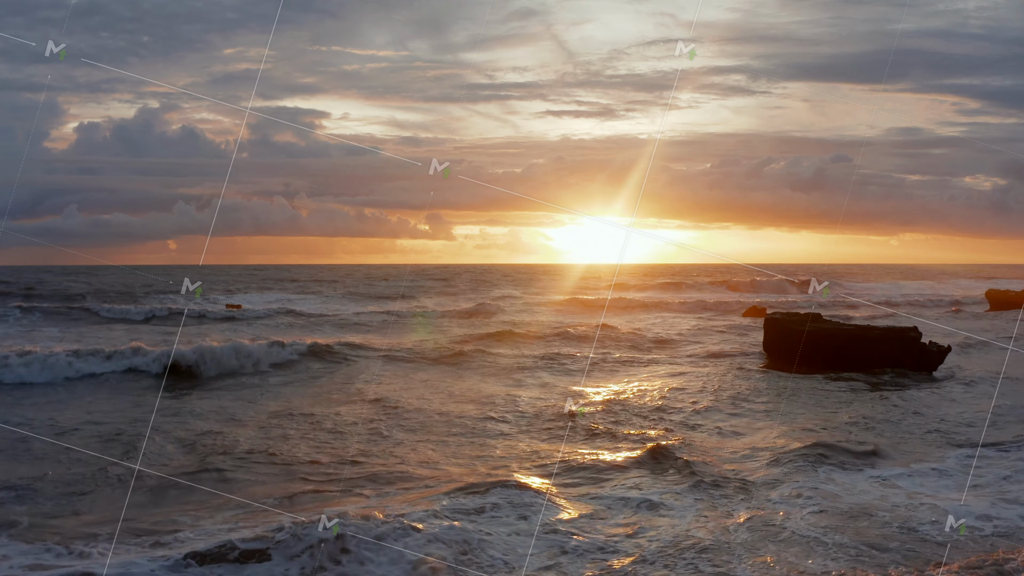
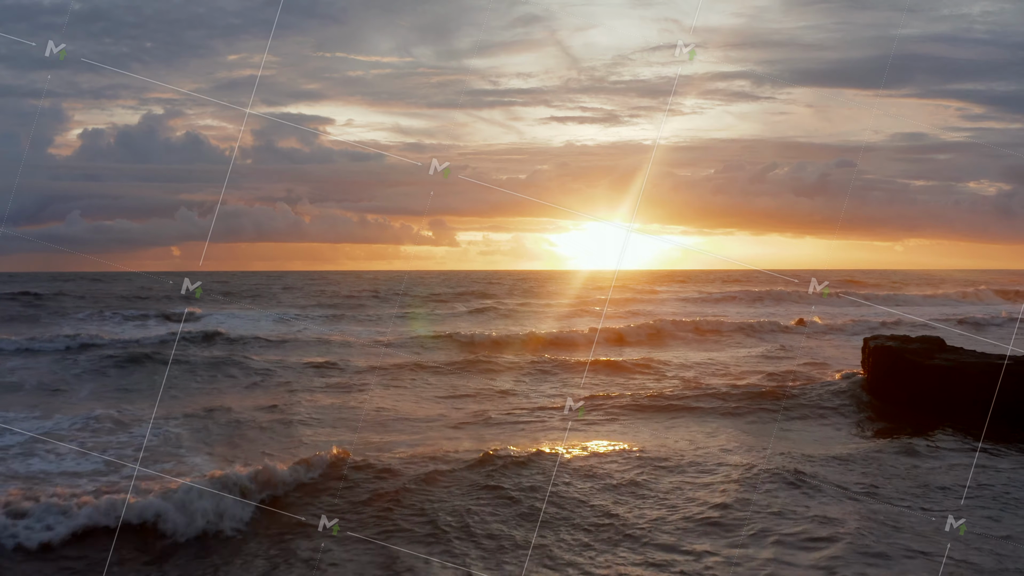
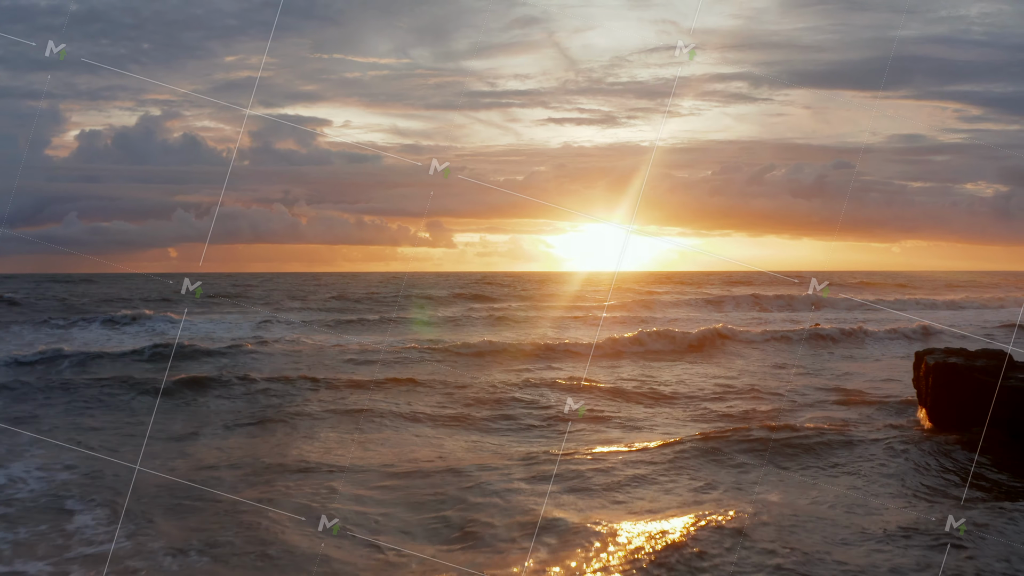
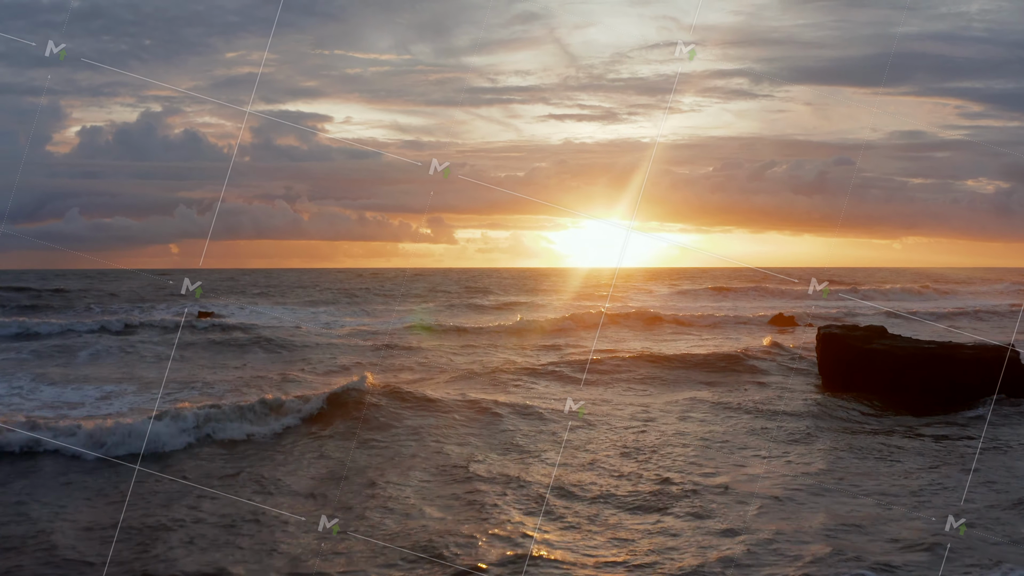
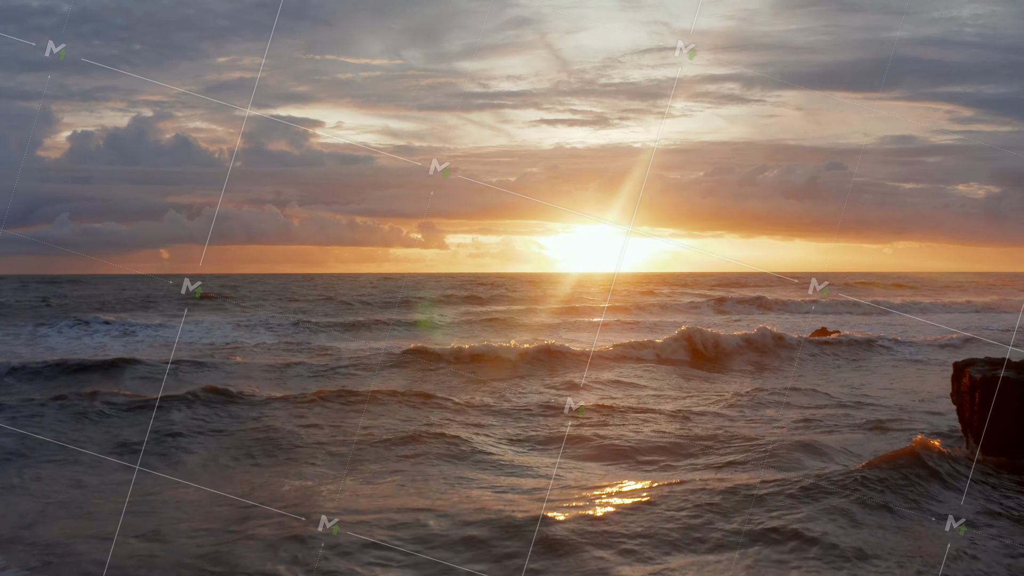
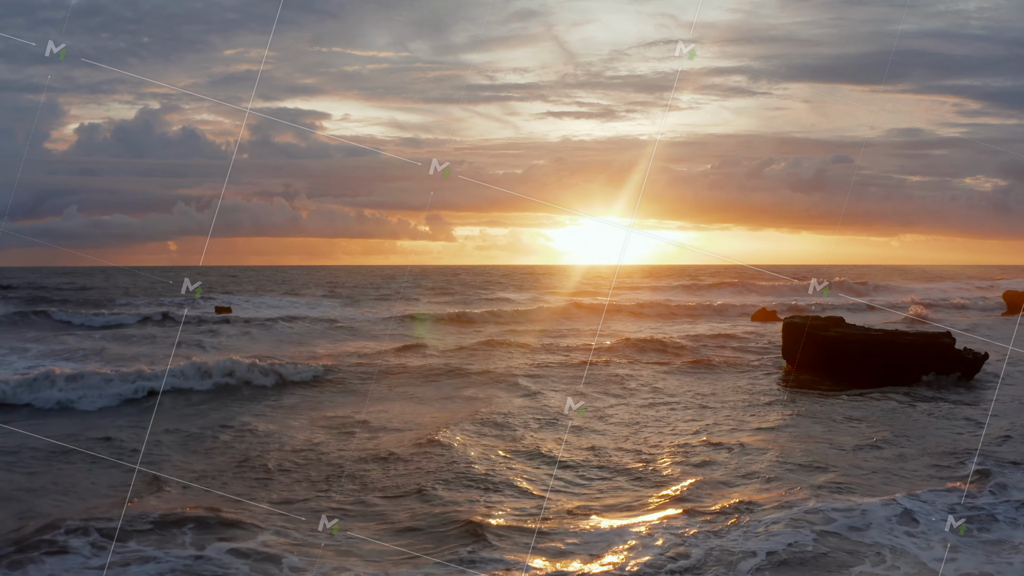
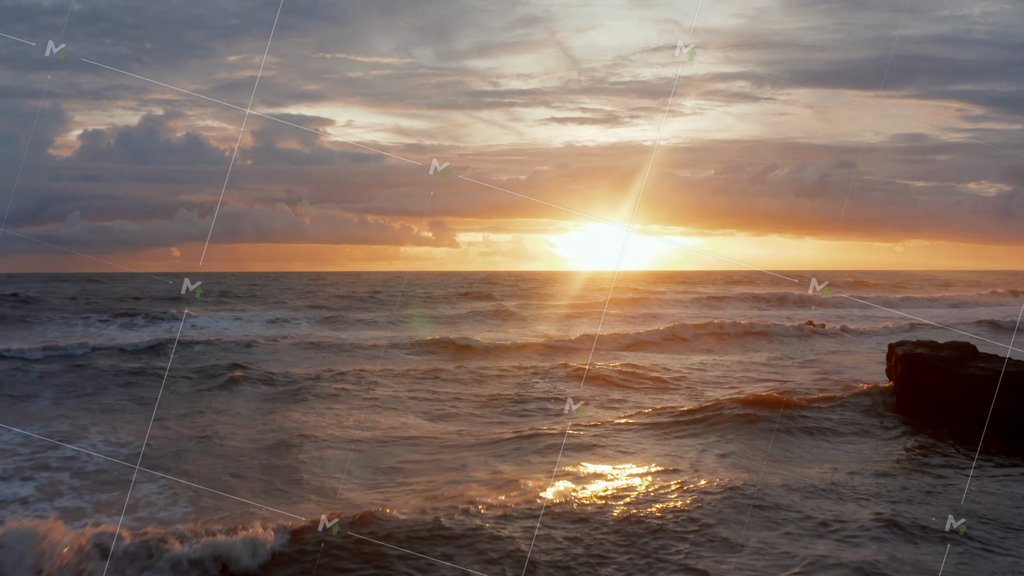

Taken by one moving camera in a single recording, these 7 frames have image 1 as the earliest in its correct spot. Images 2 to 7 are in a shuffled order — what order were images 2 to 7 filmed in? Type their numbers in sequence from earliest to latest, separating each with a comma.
6, 4, 2, 7, 3, 5
